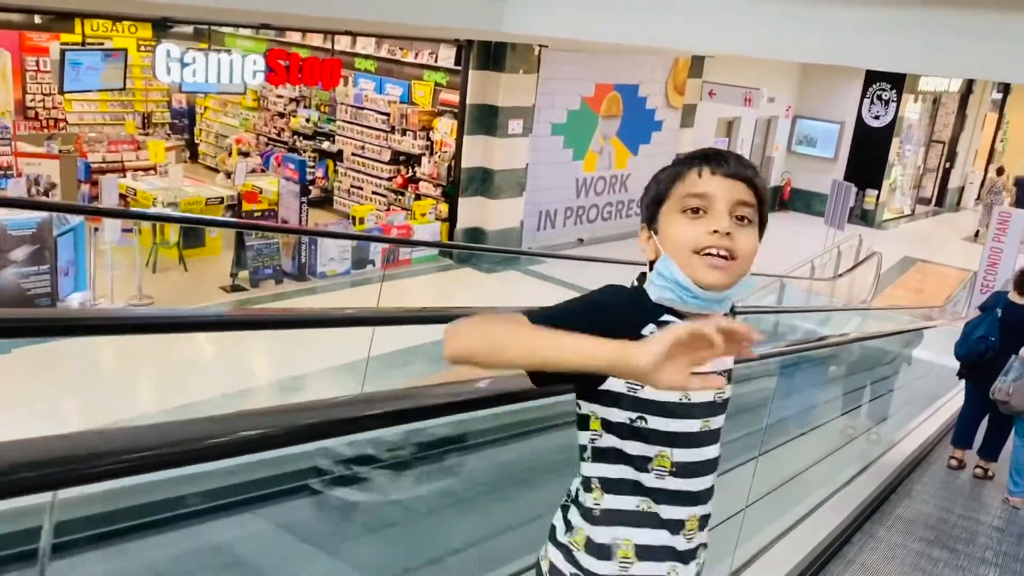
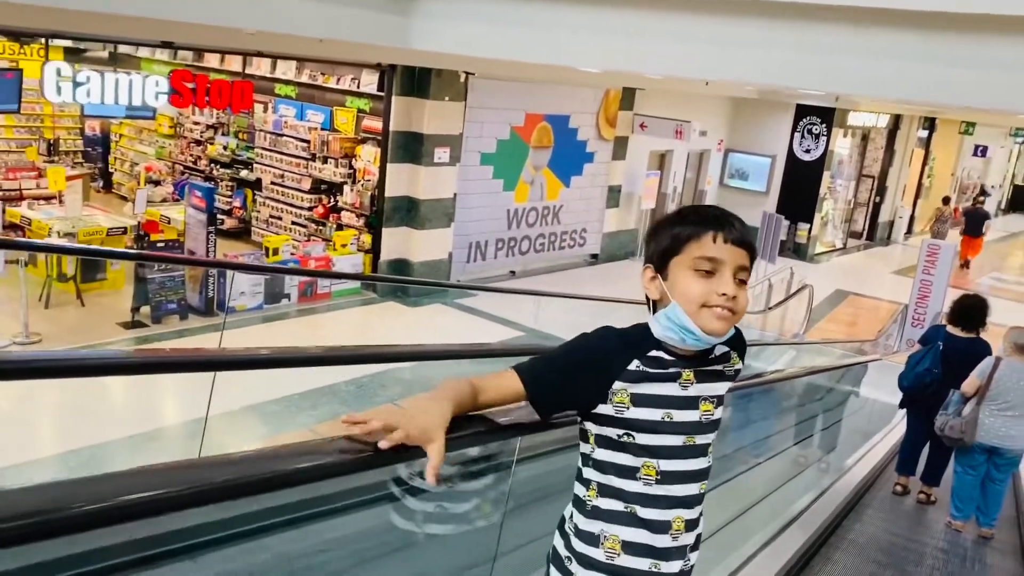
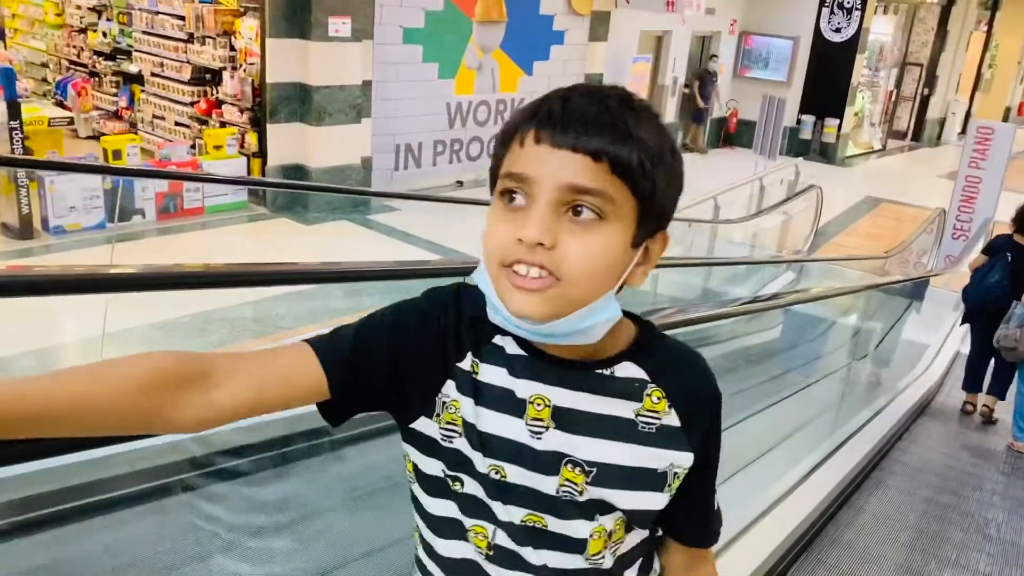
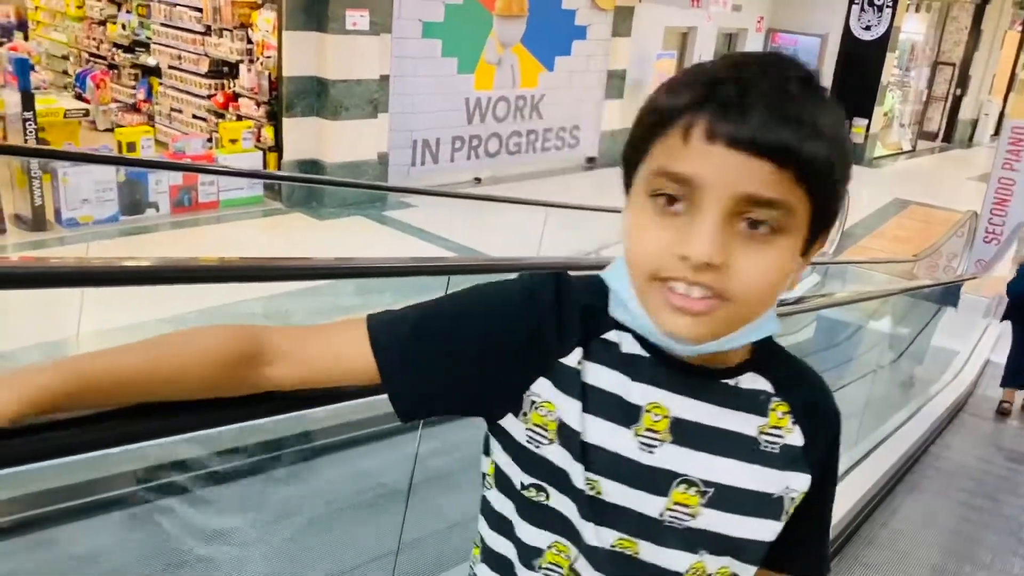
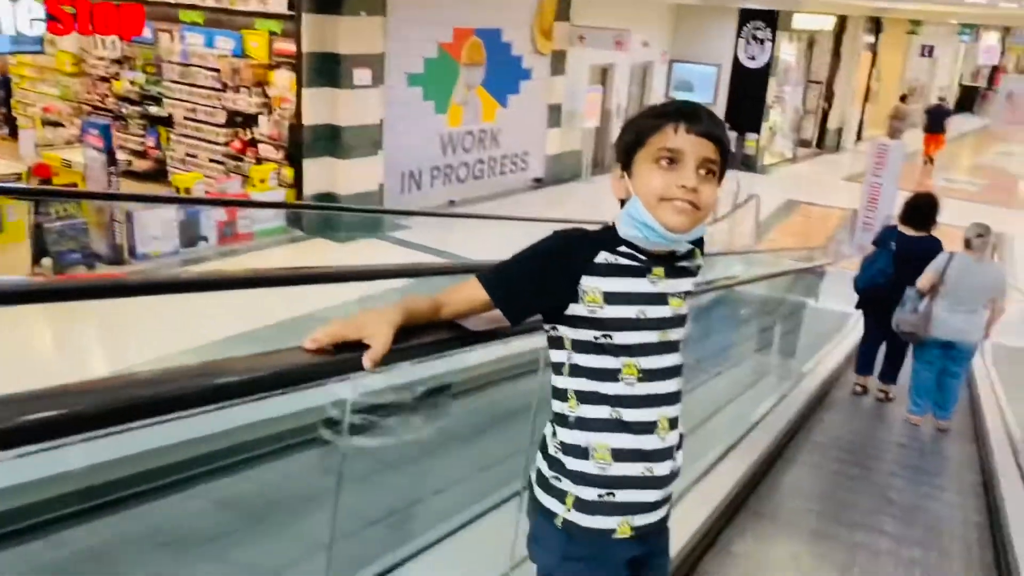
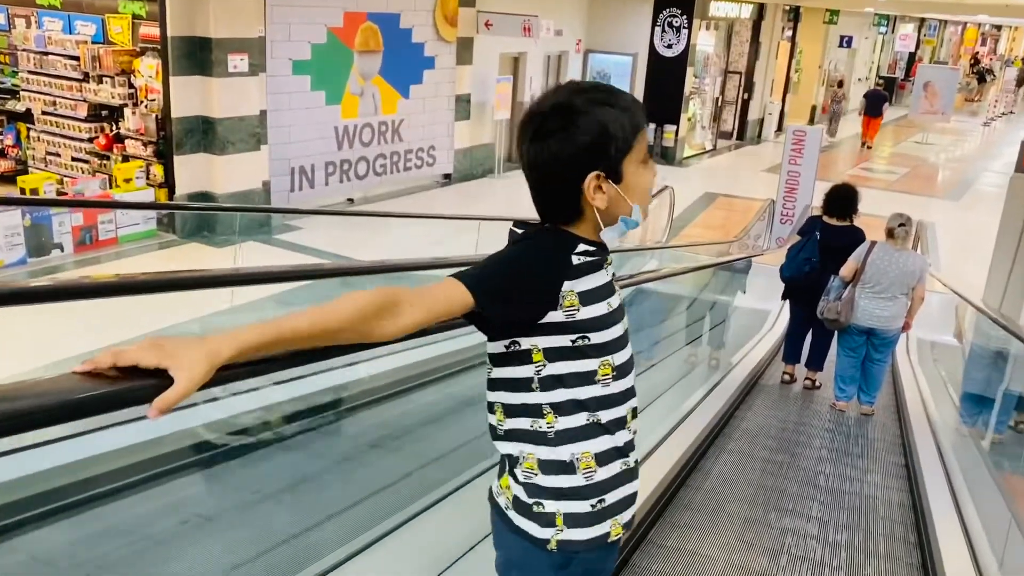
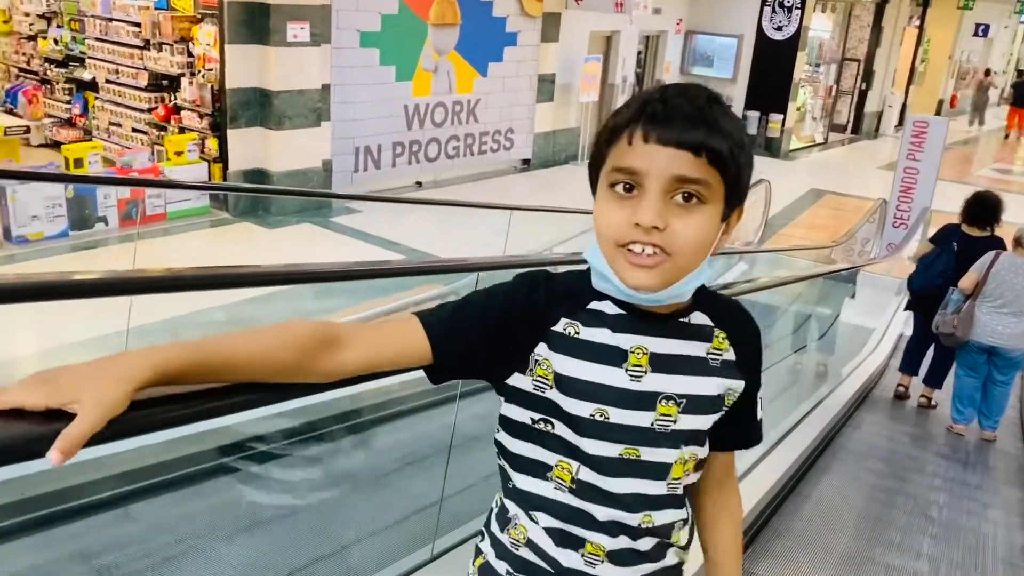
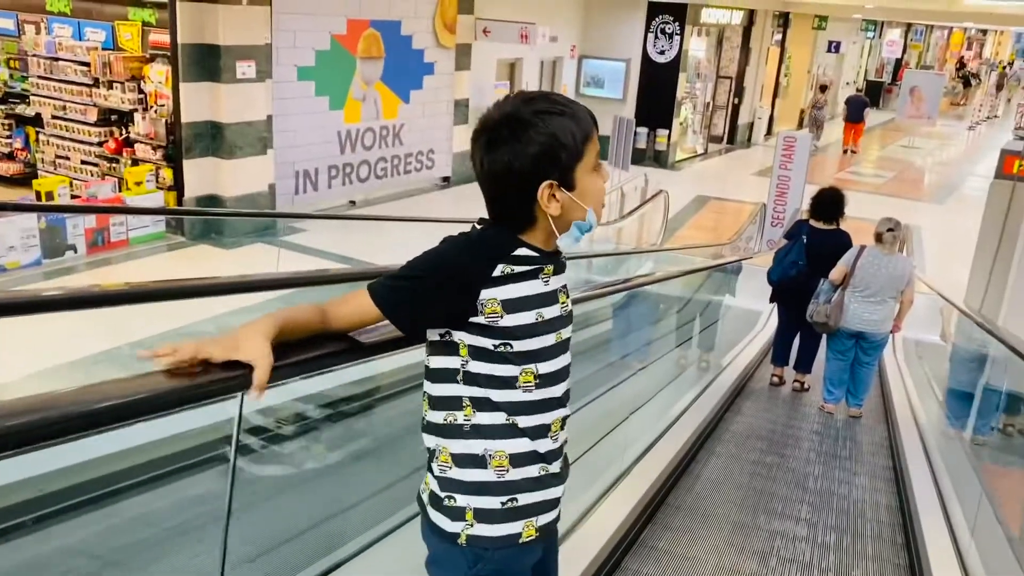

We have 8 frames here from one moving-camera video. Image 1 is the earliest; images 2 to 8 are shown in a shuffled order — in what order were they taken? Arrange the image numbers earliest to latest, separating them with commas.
2, 5, 8, 6, 7, 3, 4
